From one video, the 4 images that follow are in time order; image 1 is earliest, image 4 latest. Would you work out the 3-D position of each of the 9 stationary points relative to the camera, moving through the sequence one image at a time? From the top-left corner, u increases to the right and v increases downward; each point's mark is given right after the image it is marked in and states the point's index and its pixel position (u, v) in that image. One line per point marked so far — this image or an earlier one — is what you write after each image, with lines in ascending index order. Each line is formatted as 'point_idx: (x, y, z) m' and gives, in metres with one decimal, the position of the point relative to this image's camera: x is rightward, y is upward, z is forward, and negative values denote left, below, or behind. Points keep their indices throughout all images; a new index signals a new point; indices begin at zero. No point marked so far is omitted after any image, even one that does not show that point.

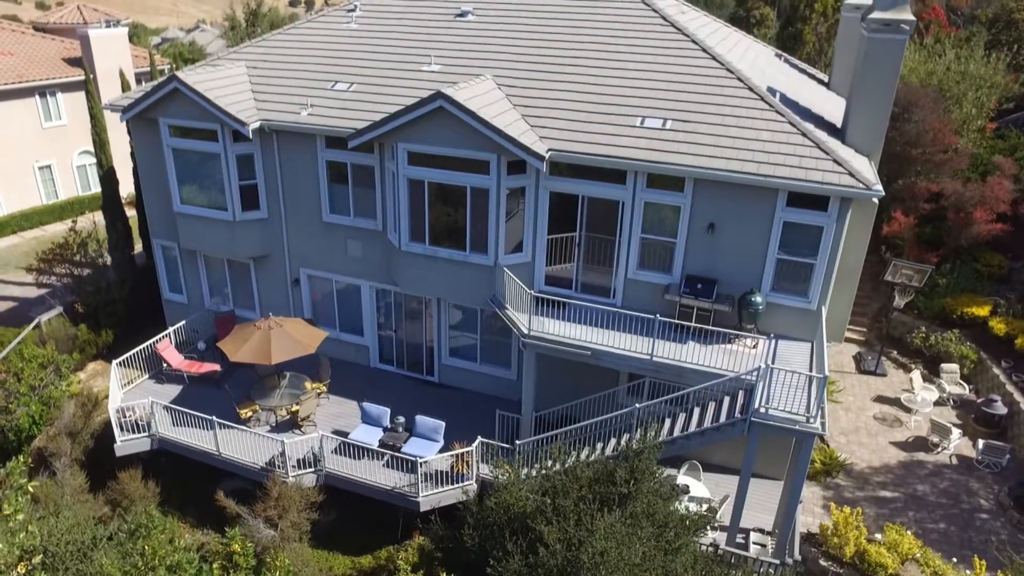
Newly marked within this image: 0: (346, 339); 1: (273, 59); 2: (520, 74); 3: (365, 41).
0: (-4.5, -1.4, +19.5) m
1: (-6.4, +6.1, +19.1) m
2: (+0.2, +5.1, +16.8) m
3: (-3.9, +6.6, +19.0) m
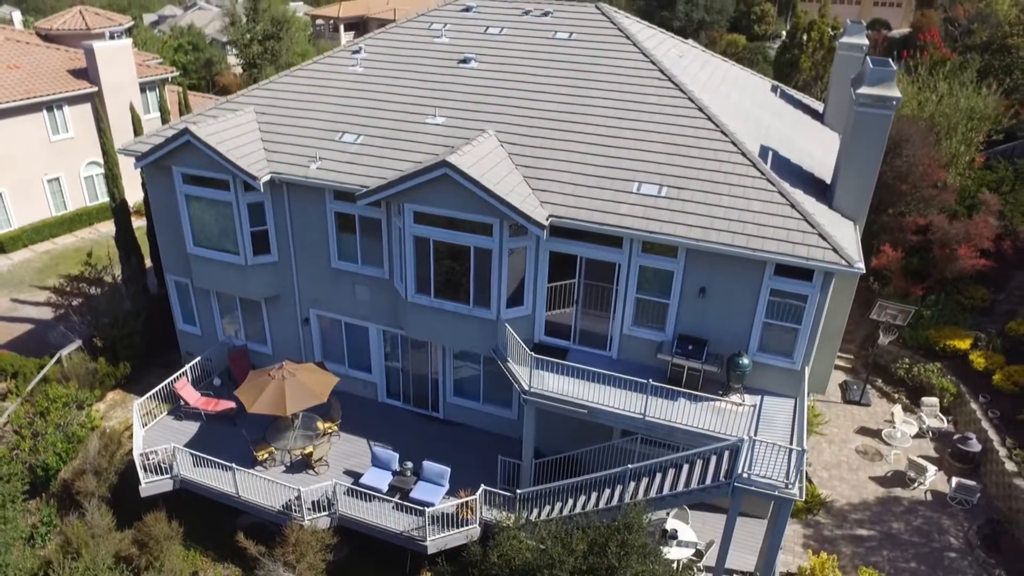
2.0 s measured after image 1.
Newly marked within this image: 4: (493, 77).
0: (-4.5, -2.5, +20.4) m
1: (-6.3, +5.0, +19.6) m
2: (+0.2, +3.8, +17.4) m
3: (-3.9, +5.5, +19.5) m
4: (-0.5, +5.6, +18.9) m
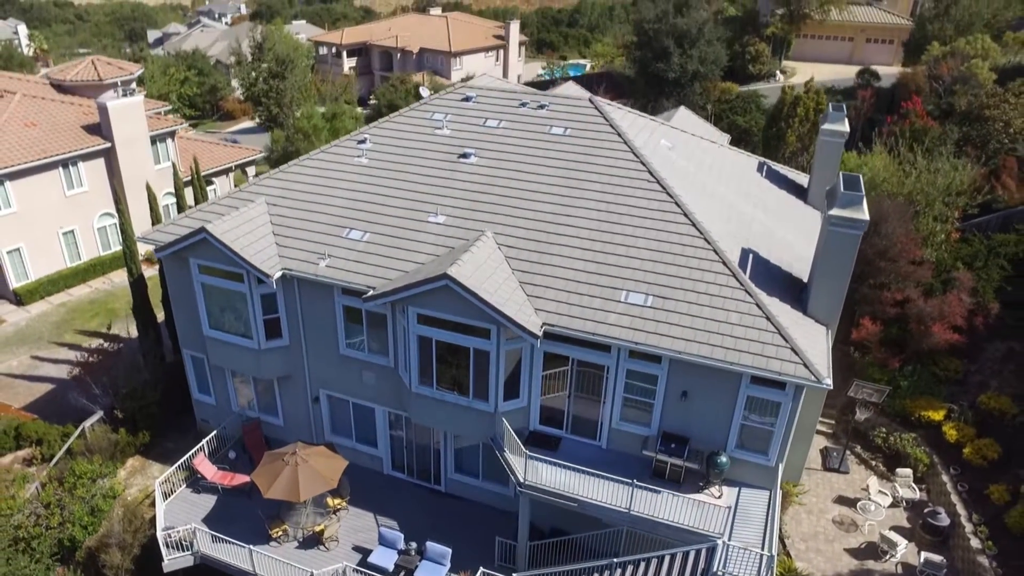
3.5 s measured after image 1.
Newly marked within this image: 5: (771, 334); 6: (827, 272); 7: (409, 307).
0: (-4.6, -4.8, +21.7) m
1: (-6.4, +2.7, +20.8) m
2: (+0.2, +1.5, +18.6) m
3: (-4.0, +3.1, +20.7) m
4: (-0.6, +3.2, +20.0) m
5: (+5.7, -1.0, +15.9) m
6: (+7.3, +0.4, +16.5) m
7: (-2.5, -0.5, +17.6) m
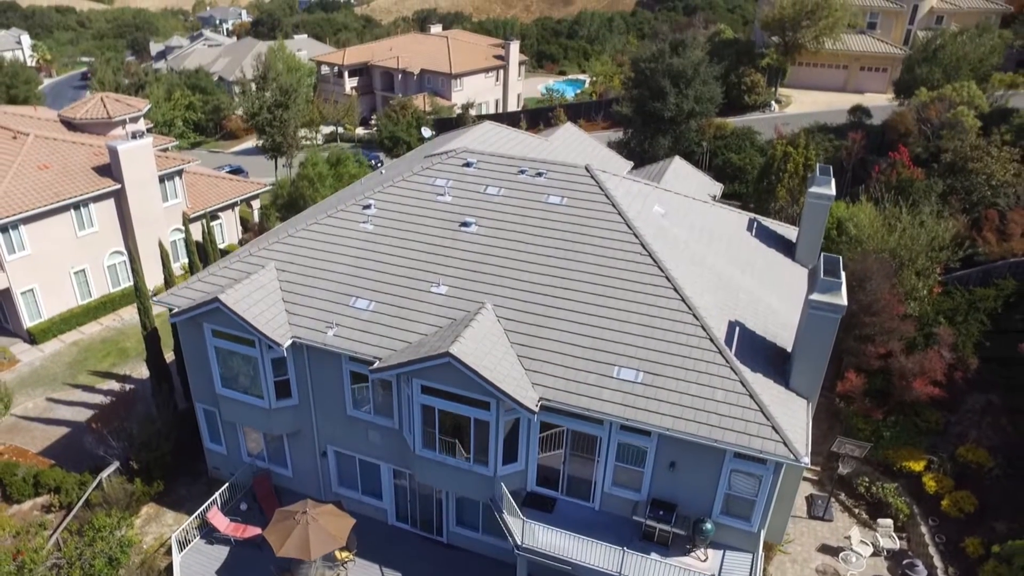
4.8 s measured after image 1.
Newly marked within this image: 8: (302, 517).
0: (-4.6, -6.7, +22.7) m
1: (-6.5, +0.8, +21.7) m
2: (+0.1, -0.4, +19.5) m
3: (-4.0, +1.2, +21.6) m
4: (-0.6, +1.3, +21.0) m
5: (+5.7, -2.9, +16.9) m
6: (+7.2, -1.5, +17.5) m
7: (-2.6, -2.4, +18.6) m
8: (-5.8, -6.3, +19.6) m
